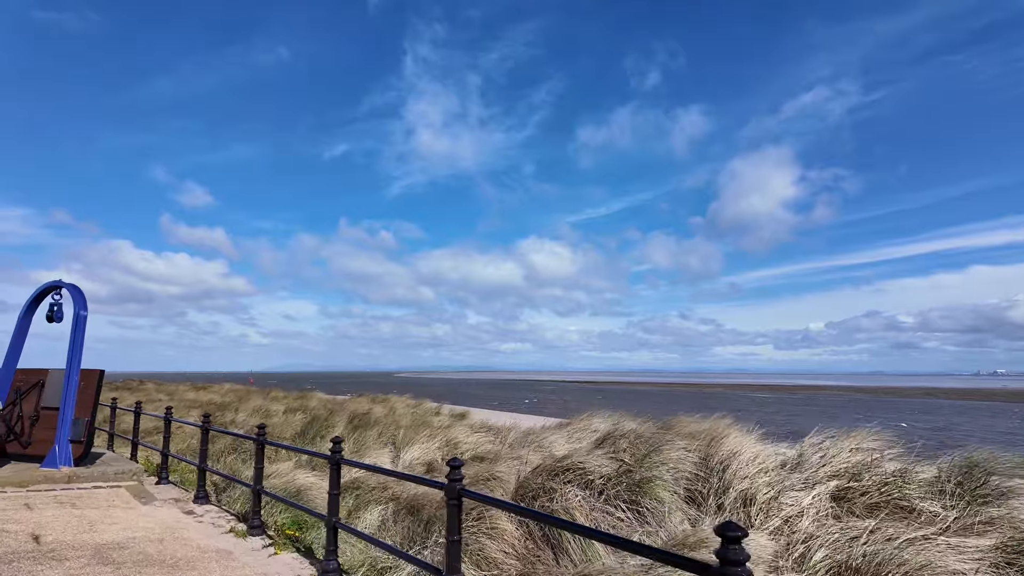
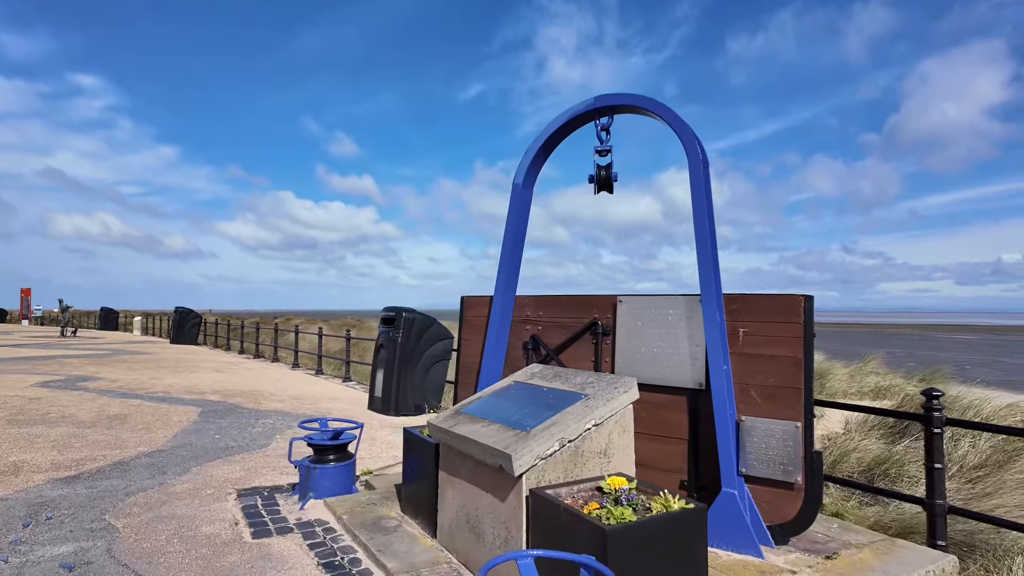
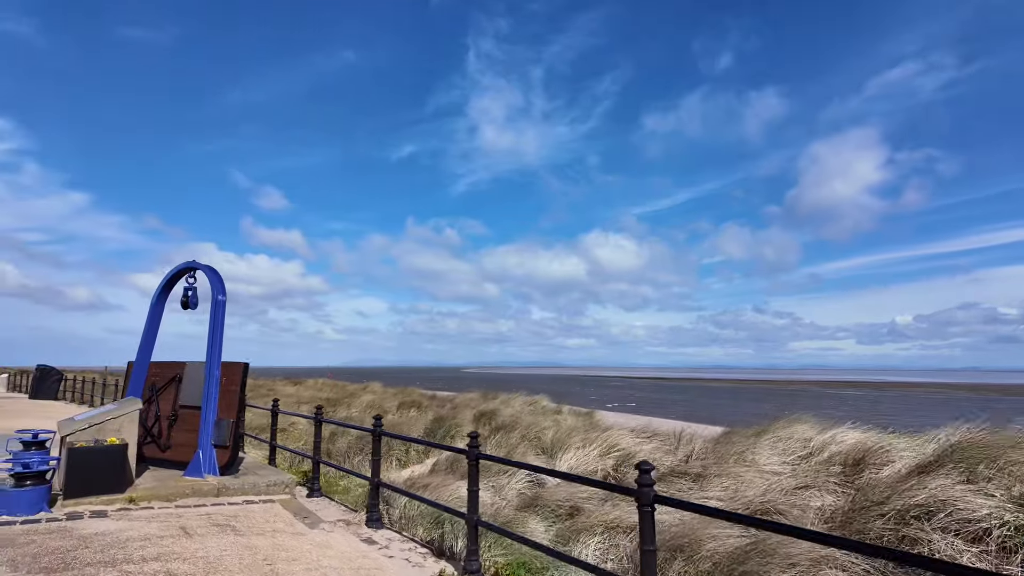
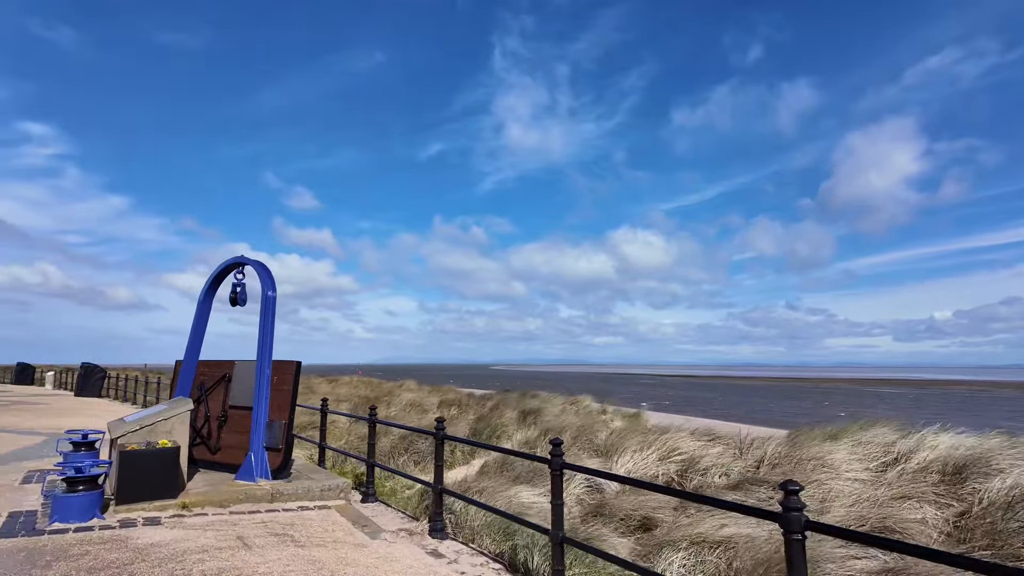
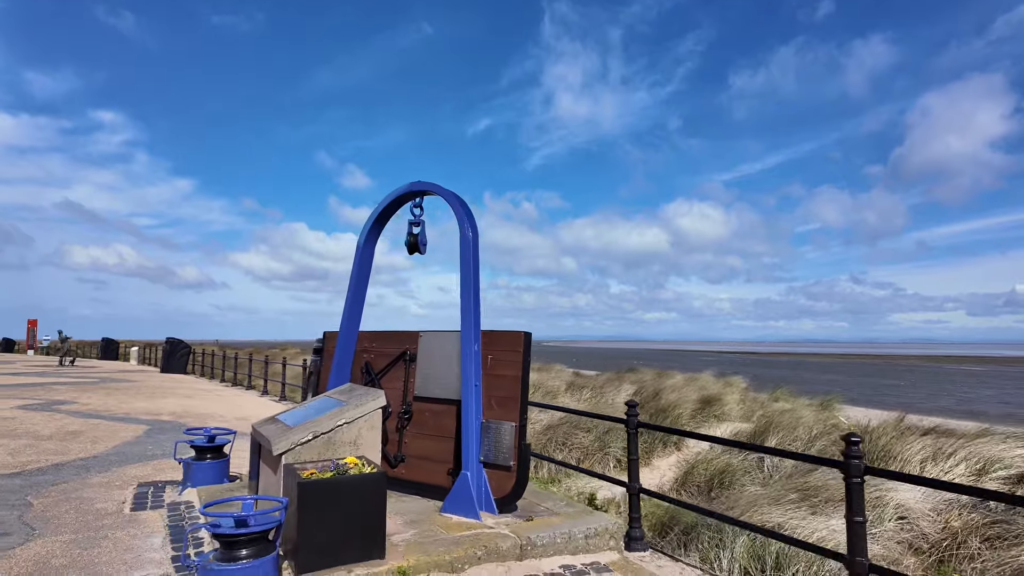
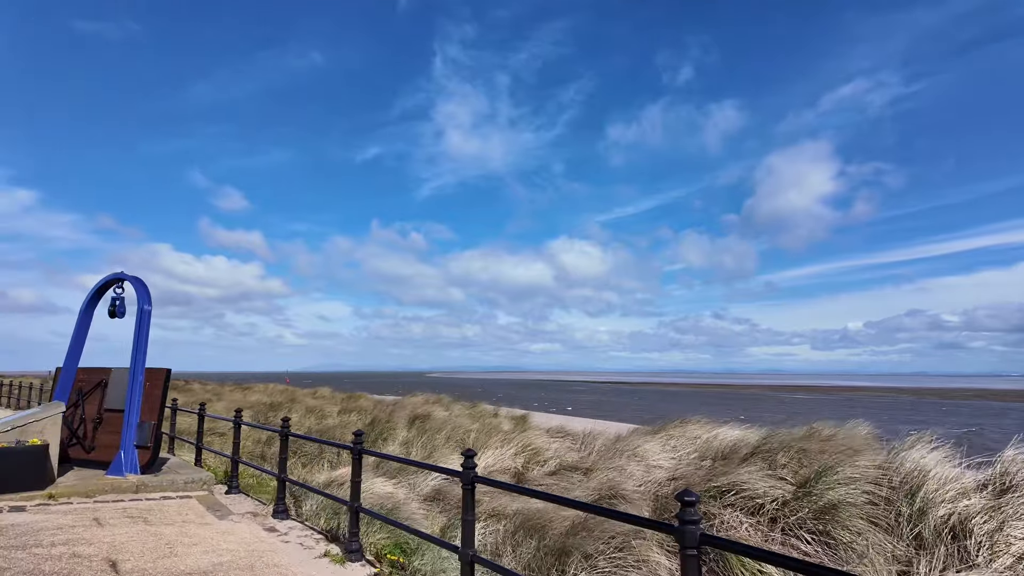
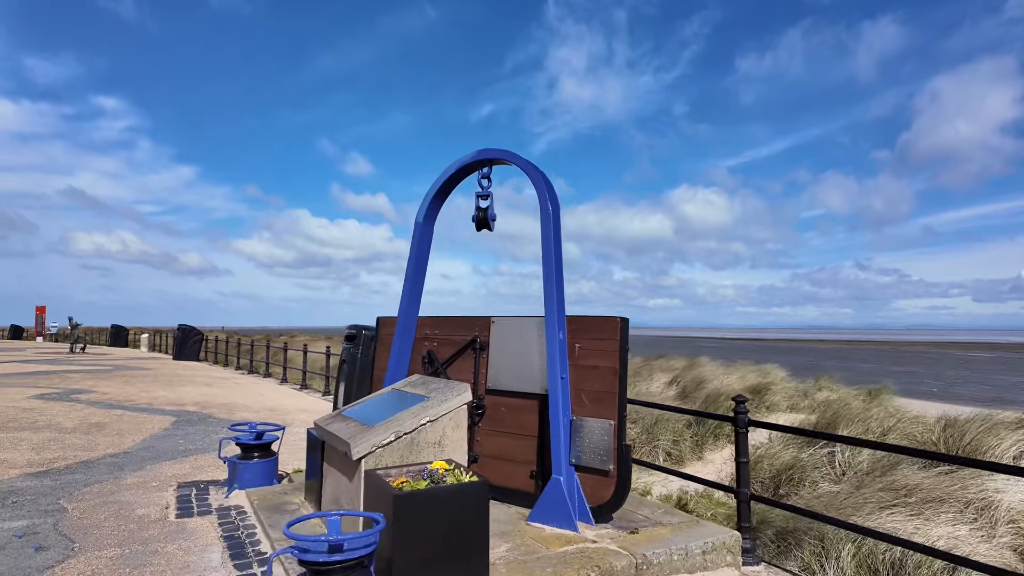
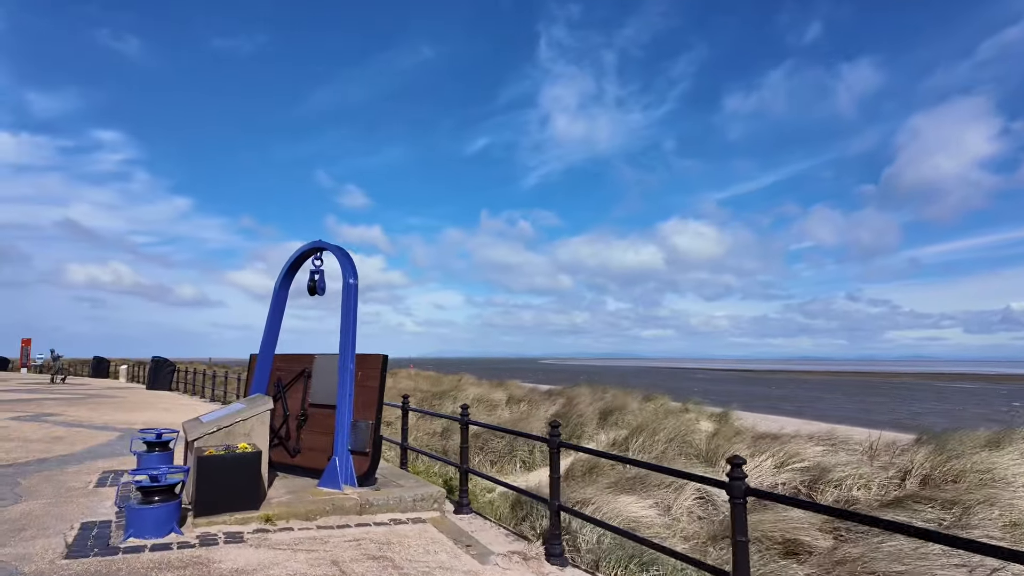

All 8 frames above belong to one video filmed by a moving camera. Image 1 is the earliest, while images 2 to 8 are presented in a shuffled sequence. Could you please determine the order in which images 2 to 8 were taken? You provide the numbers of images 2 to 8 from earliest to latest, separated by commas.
6, 3, 4, 8, 5, 7, 2
